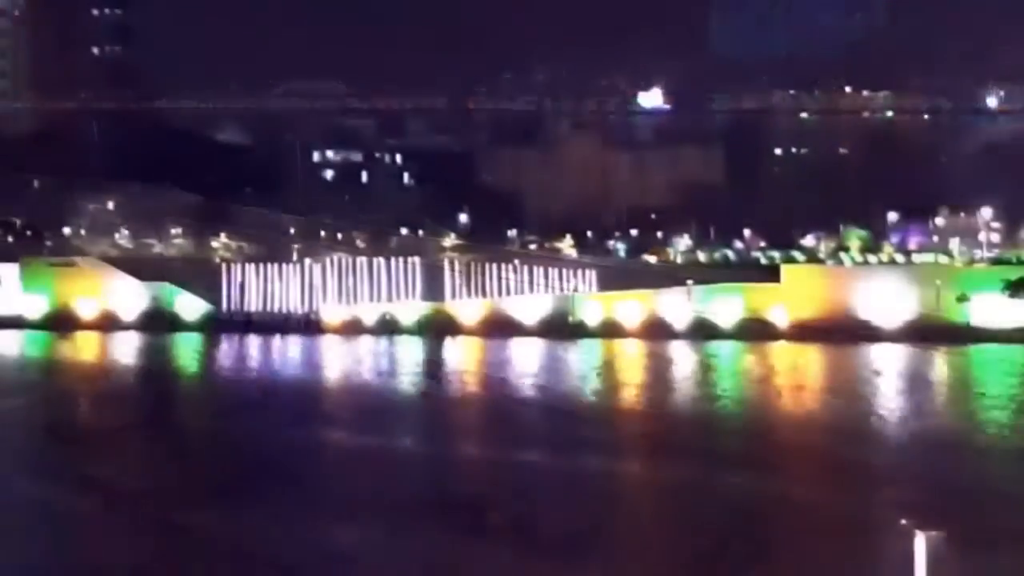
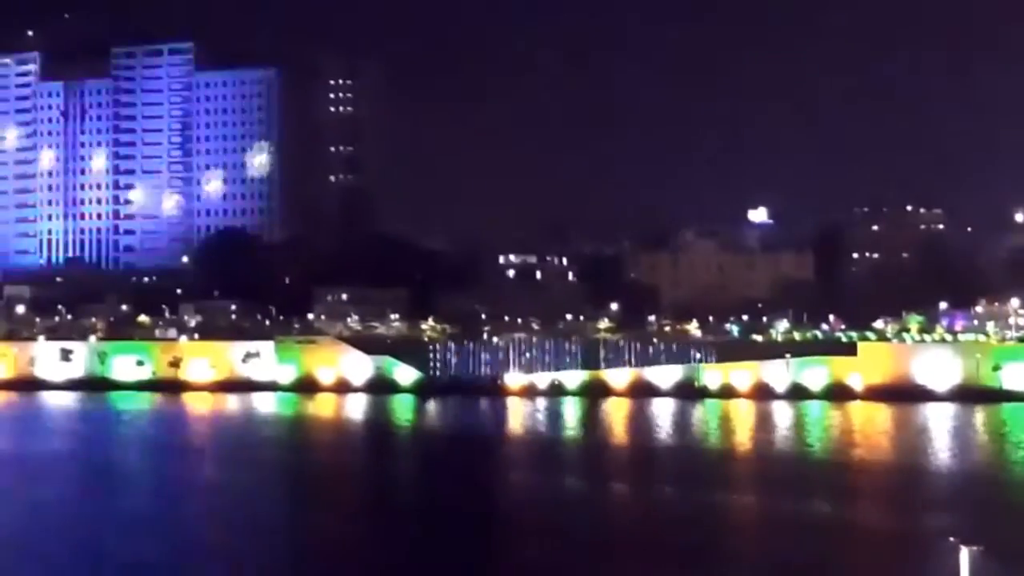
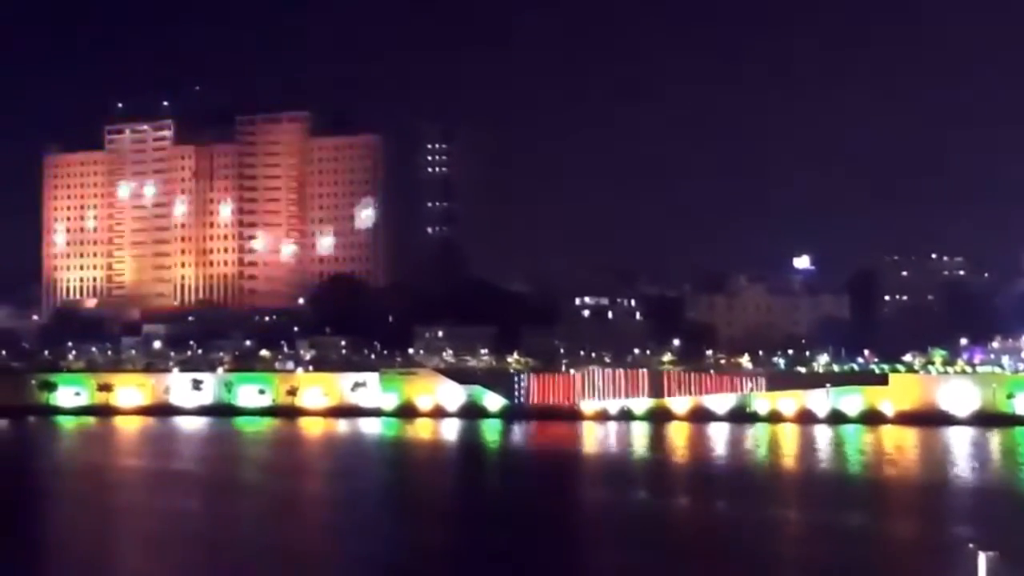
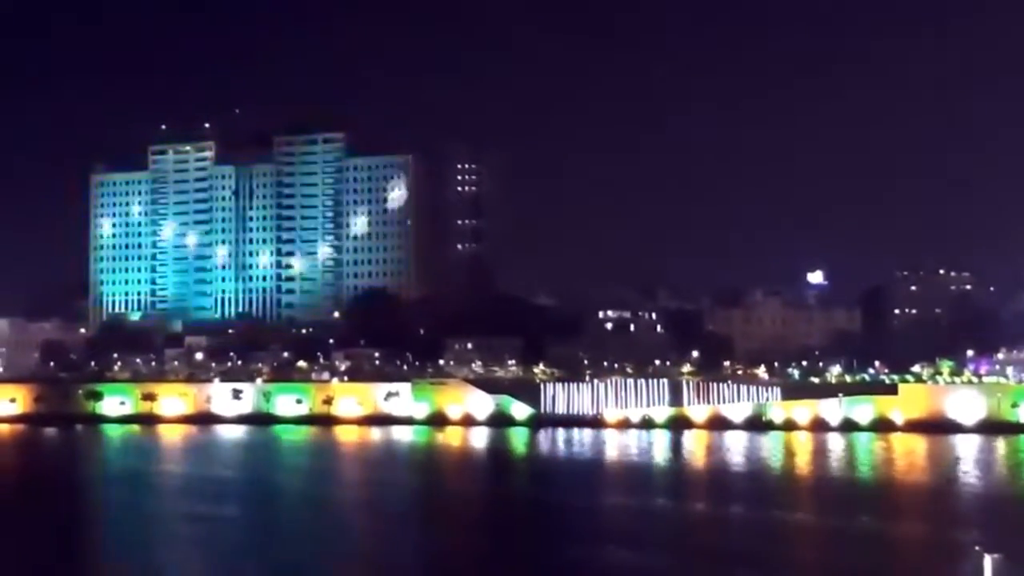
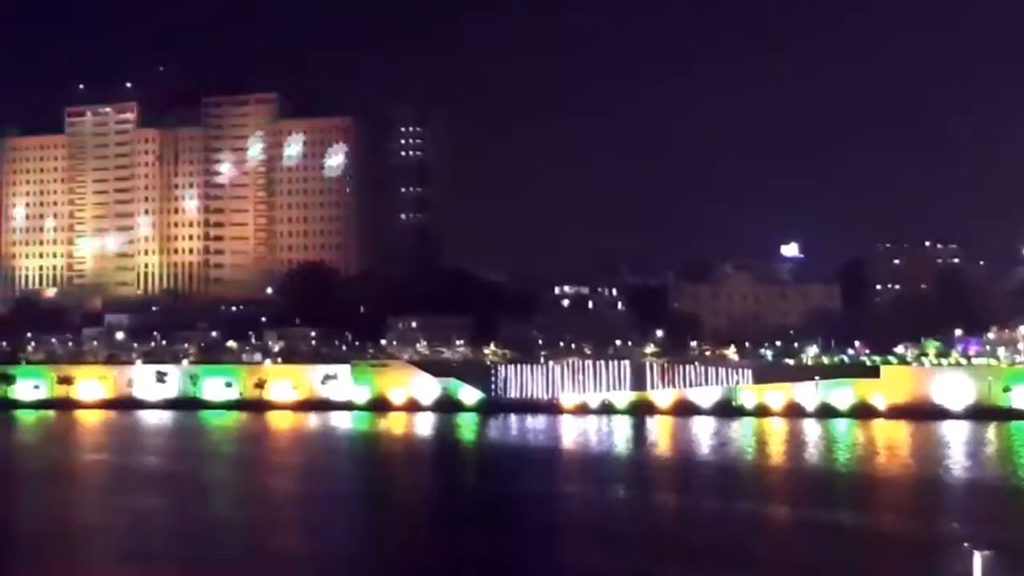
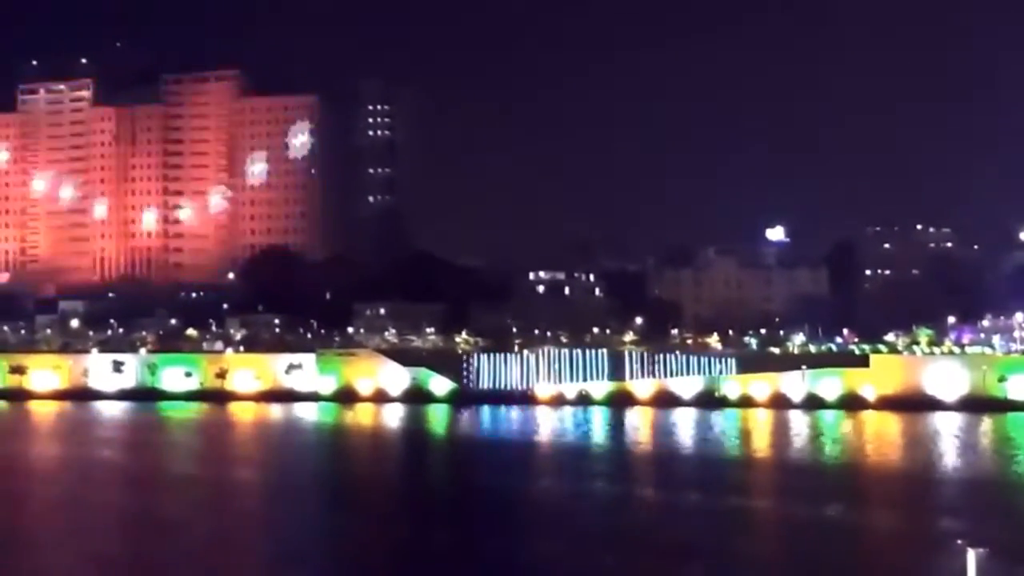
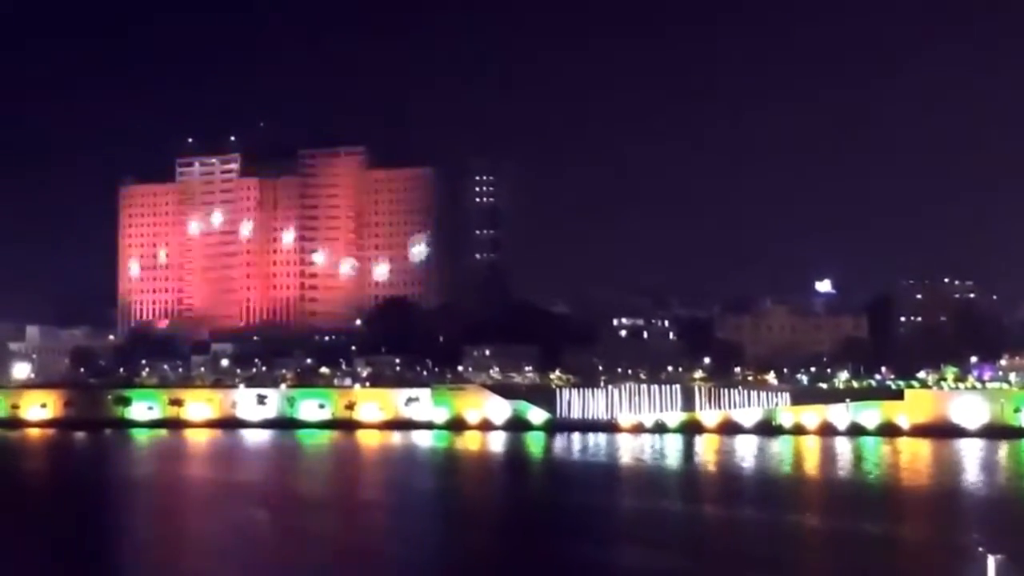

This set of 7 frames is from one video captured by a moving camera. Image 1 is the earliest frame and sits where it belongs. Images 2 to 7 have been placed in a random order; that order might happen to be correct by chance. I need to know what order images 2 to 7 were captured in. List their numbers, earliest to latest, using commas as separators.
2, 6, 5, 3, 4, 7
